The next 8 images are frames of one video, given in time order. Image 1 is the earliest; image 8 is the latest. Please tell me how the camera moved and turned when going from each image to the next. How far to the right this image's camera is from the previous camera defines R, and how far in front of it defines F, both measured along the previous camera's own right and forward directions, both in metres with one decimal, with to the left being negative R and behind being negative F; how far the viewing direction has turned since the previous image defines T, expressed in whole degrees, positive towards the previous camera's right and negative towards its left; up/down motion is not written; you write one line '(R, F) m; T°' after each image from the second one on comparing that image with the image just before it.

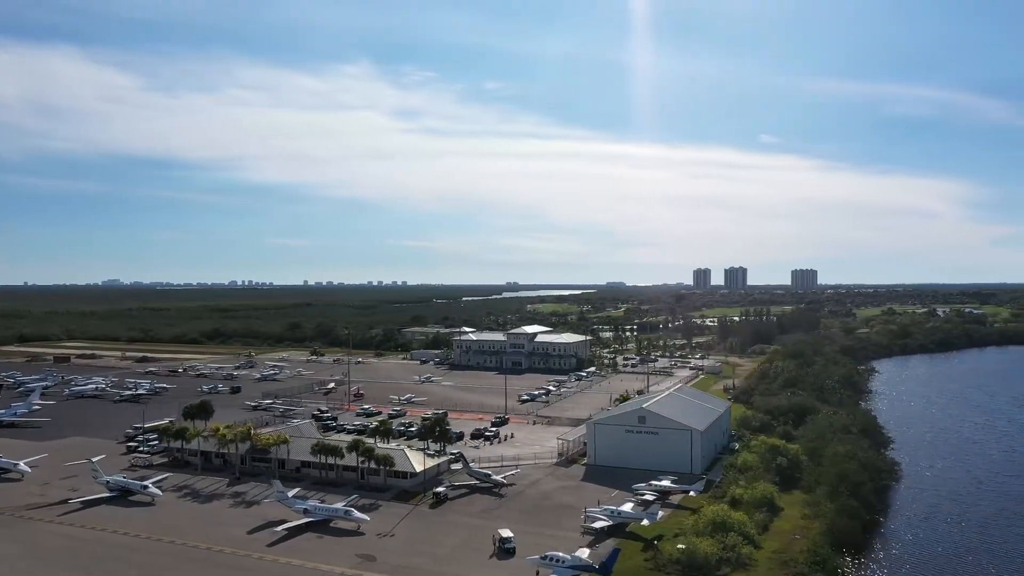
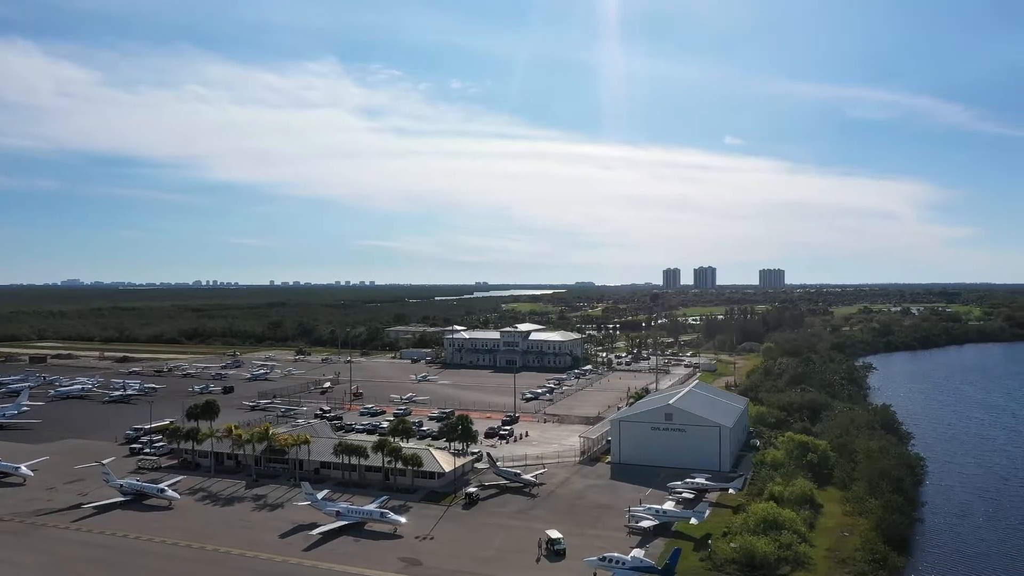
(-3.5, +1.3) m; +2°
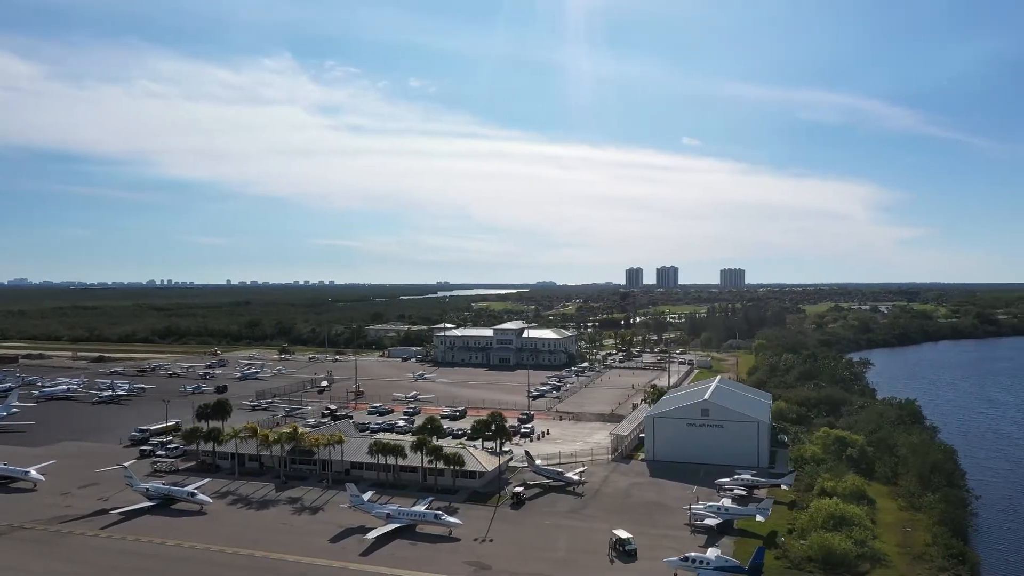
(-4.5, +1.5) m; +2°
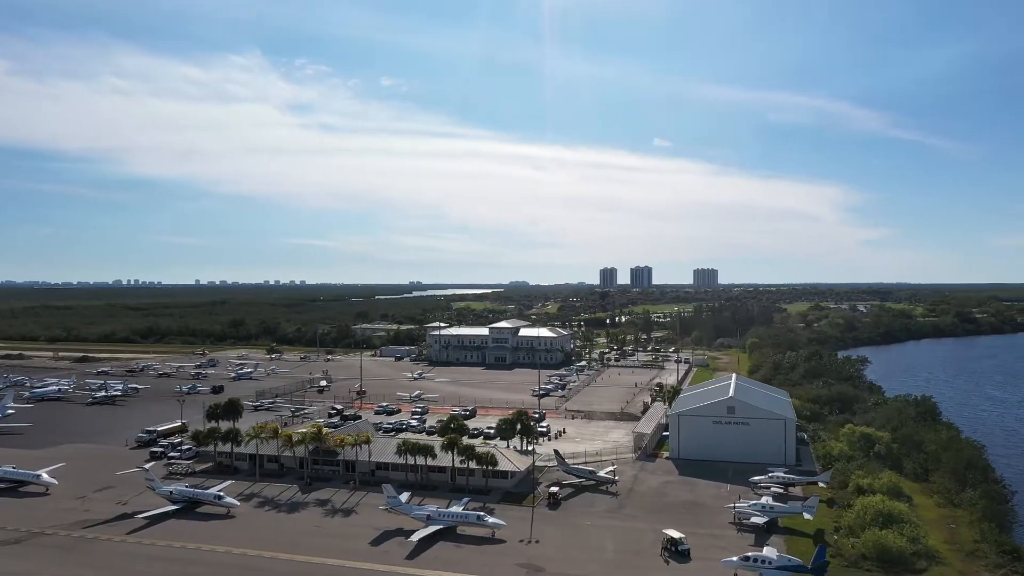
(-3.2, +0.9) m; +2°
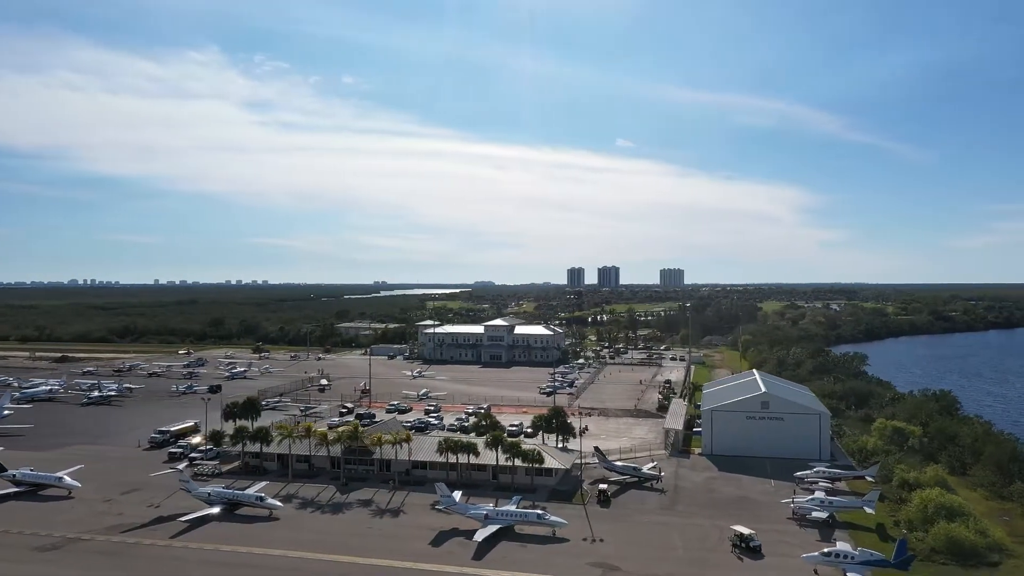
(-4.1, +1.0) m; +2°
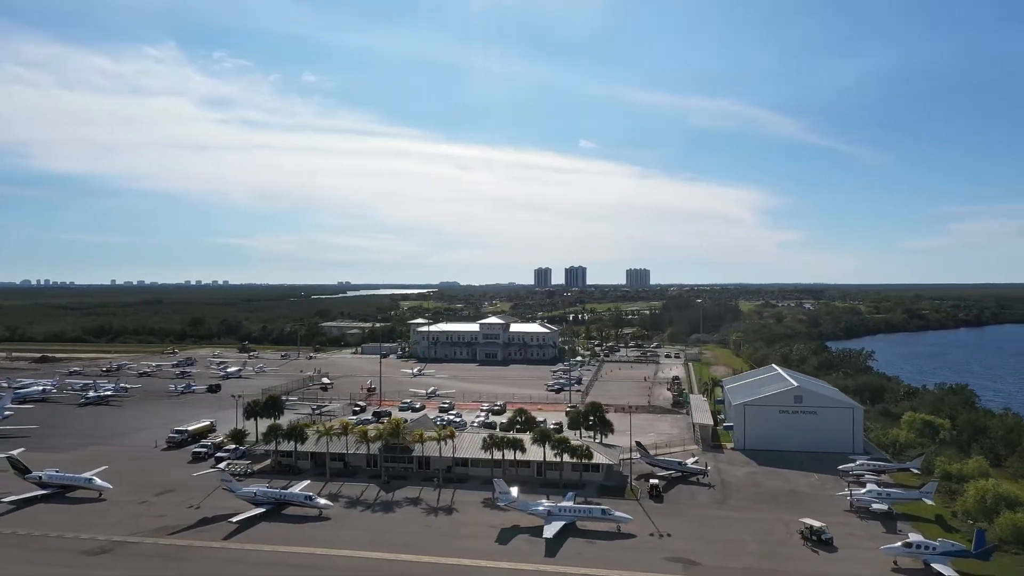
(-4.1, +0.7) m; +2°
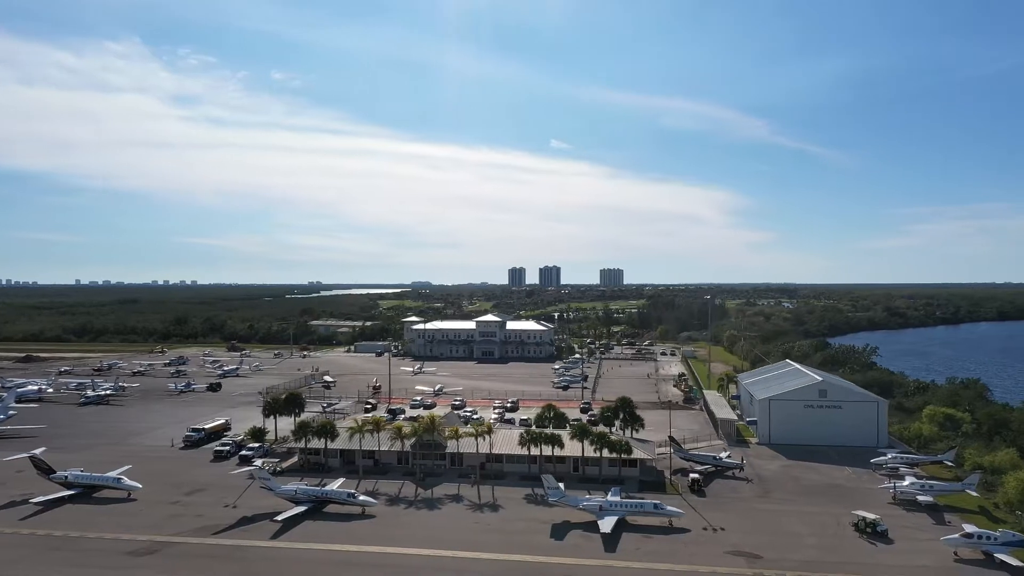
(-3.3, +0.5) m; +2°
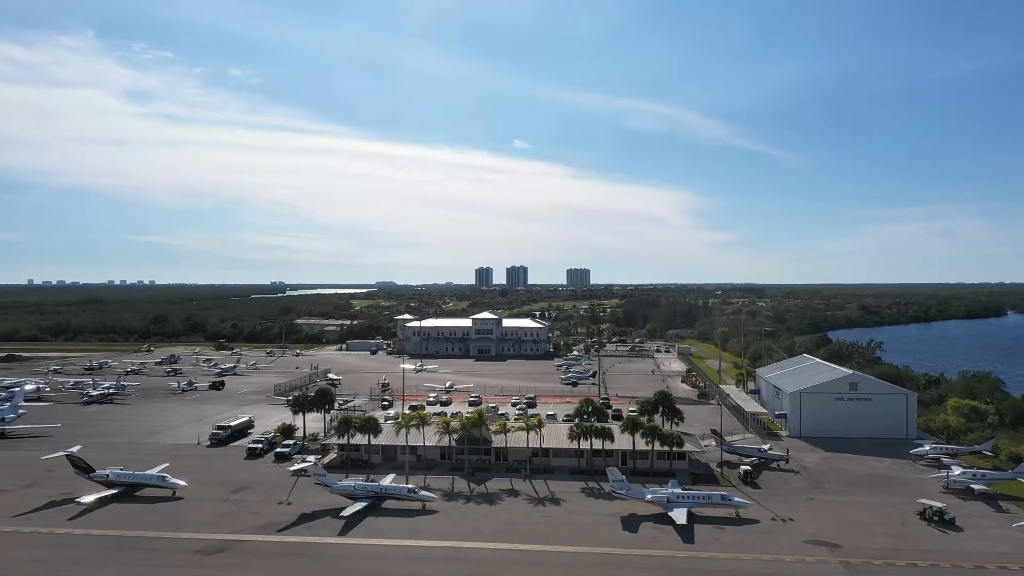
(-4.3, +0.4) m; +2°
